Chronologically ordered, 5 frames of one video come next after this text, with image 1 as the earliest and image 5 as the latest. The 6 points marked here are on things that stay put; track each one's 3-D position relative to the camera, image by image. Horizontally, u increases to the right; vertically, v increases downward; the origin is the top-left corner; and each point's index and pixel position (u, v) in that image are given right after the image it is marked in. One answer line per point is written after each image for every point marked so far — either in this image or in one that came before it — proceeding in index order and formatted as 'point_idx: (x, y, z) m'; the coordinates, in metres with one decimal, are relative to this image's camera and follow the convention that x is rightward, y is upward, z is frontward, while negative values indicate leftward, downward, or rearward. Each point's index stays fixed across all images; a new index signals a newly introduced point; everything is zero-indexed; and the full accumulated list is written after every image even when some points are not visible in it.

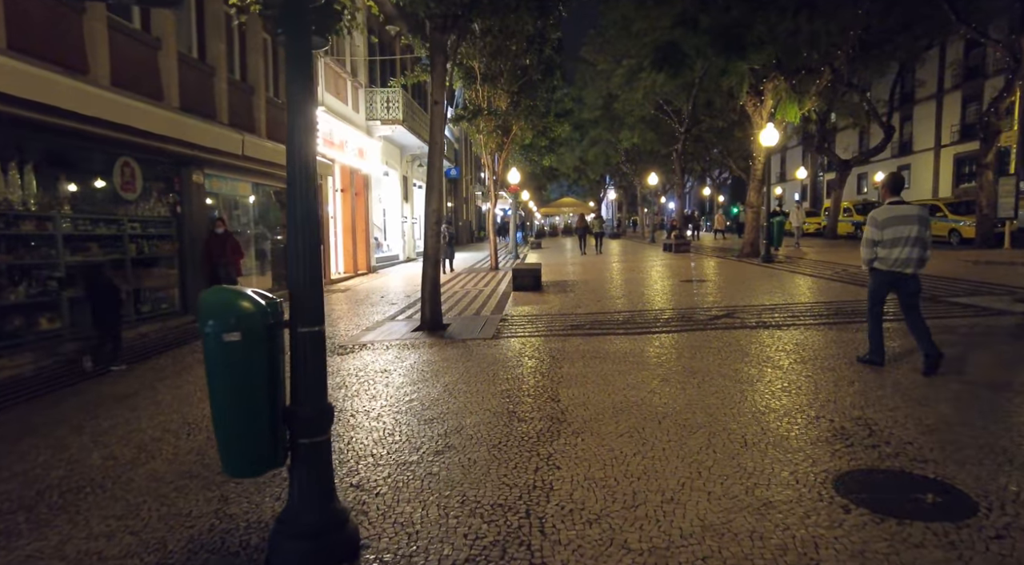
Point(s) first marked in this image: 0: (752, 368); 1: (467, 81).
0: (+2.2, -0.8, +6.0) m
1: (-1.4, +6.2, +19.9) m
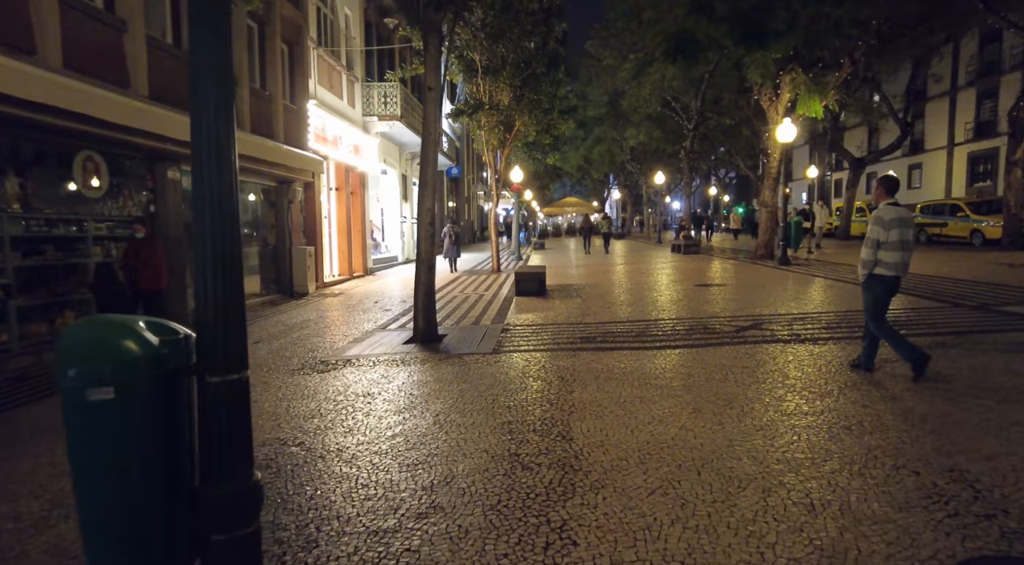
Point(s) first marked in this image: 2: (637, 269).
0: (+2.3, -0.9, +5.1) m
1: (-1.3, +6.1, +19.0) m
2: (+3.8, +0.4, +19.6) m
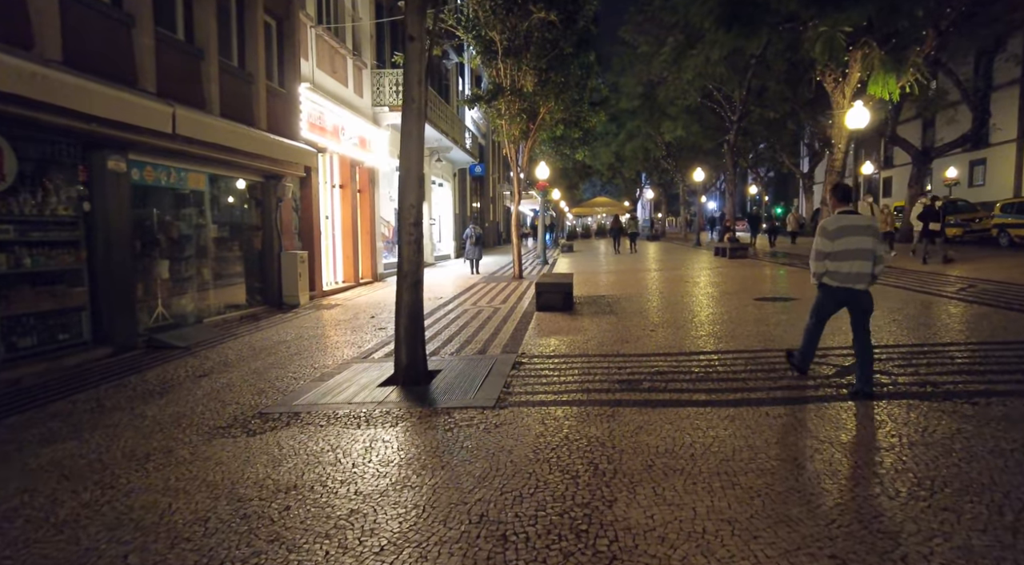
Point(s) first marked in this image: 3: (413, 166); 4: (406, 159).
0: (+2.2, -1.1, +2.9) m
1: (-0.7, +5.9, +16.9) m
2: (+4.4, +0.2, +17.3) m
3: (-0.9, +1.1, +5.9) m
4: (-1.0, +1.1, +5.9) m
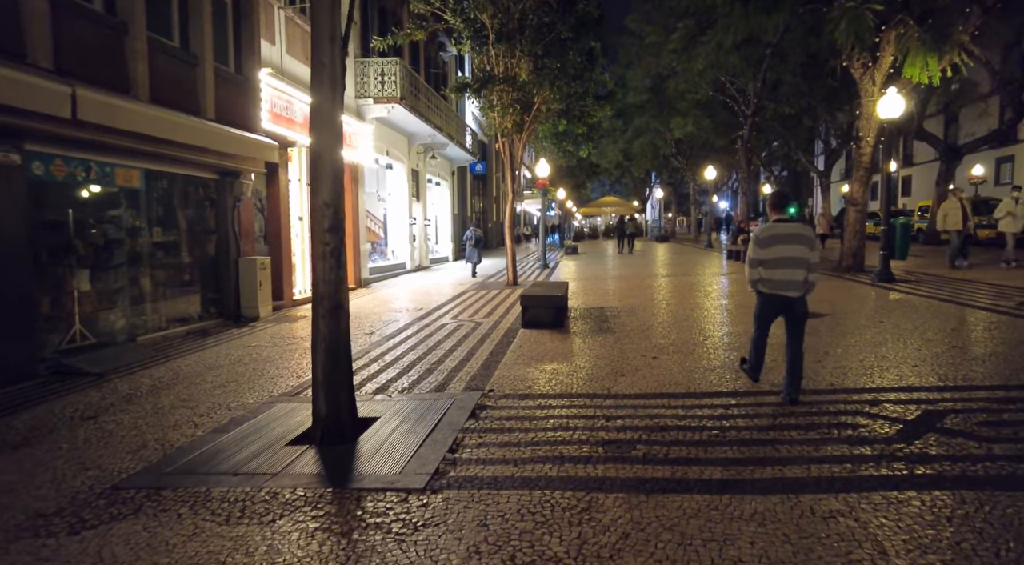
0: (+1.8, -1.3, +1.4) m
1: (-0.9, +5.8, +15.4) m
2: (+4.2, 0.0, +15.7) m
3: (-1.3, +0.9, +4.4) m
4: (-1.3, +0.9, +4.4) m
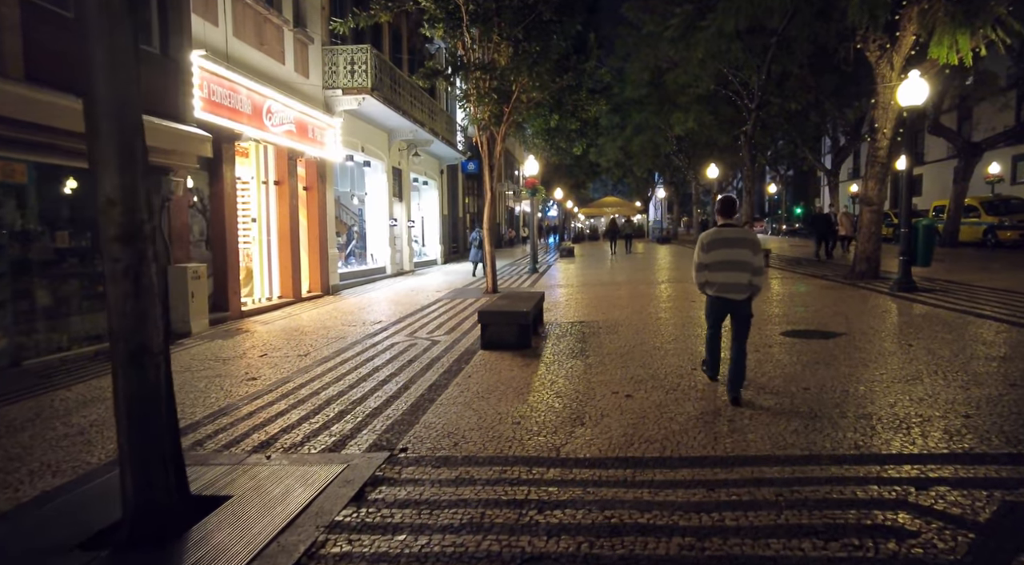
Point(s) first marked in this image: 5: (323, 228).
0: (+1.2, -1.4, -0.1) m
1: (-1.3, +5.6, +14.0) m
2: (+3.7, -0.2, +14.2) m
3: (-1.8, +0.7, +3.0) m
4: (-1.9, +0.8, +3.0) m
5: (-4.7, +1.3, +16.0) m
